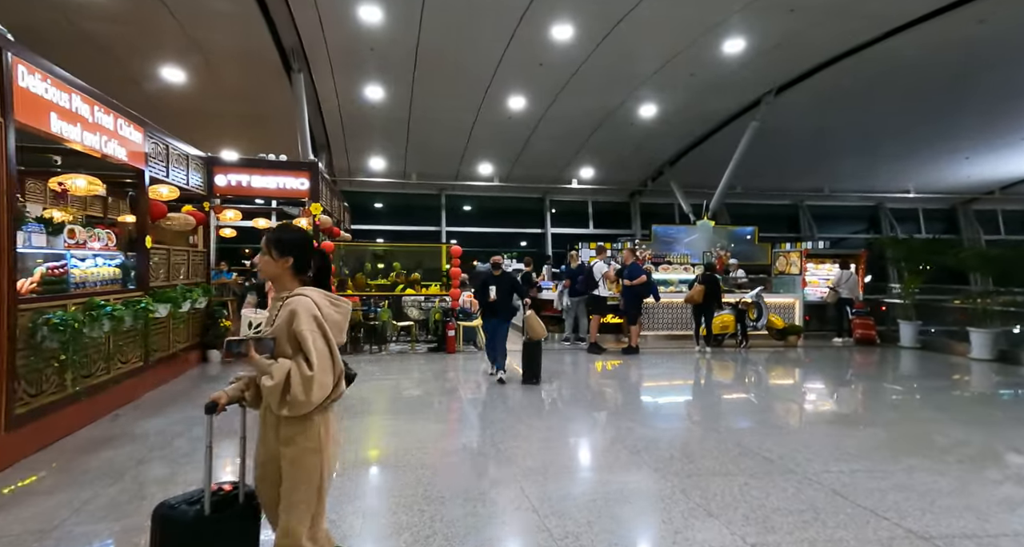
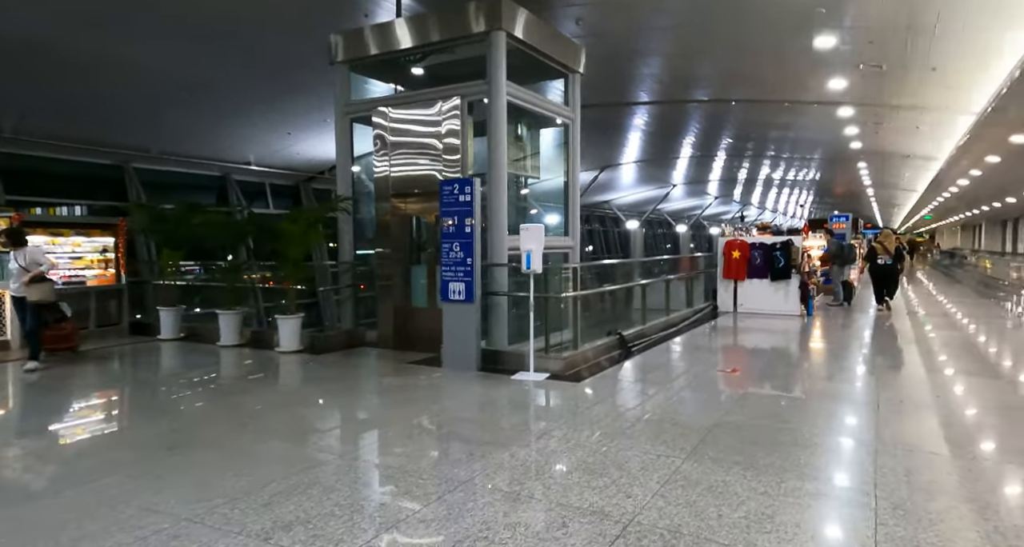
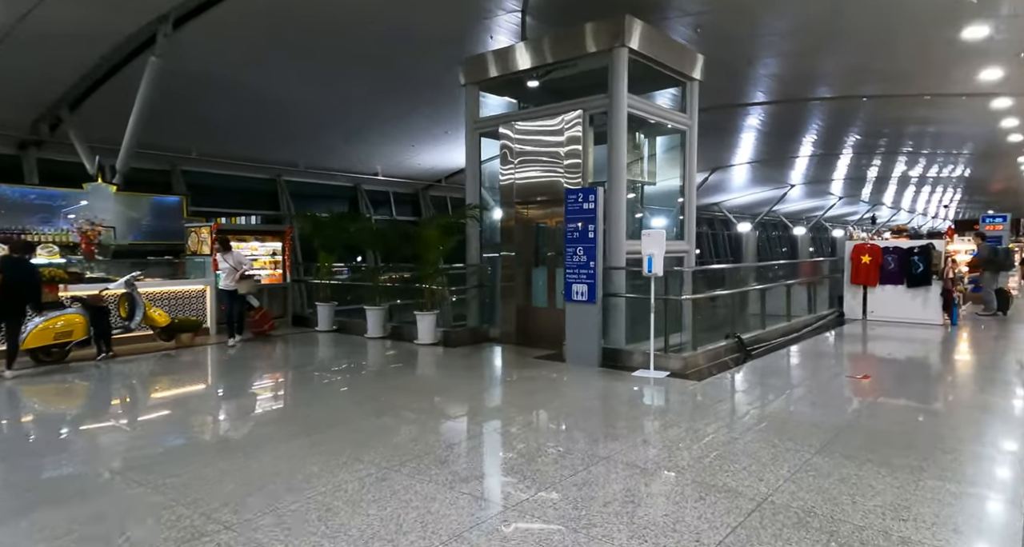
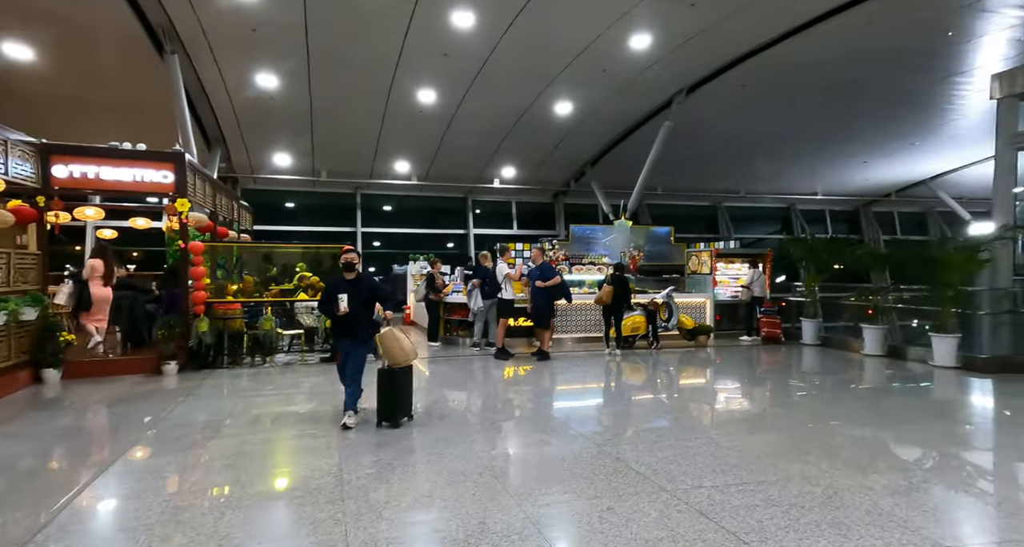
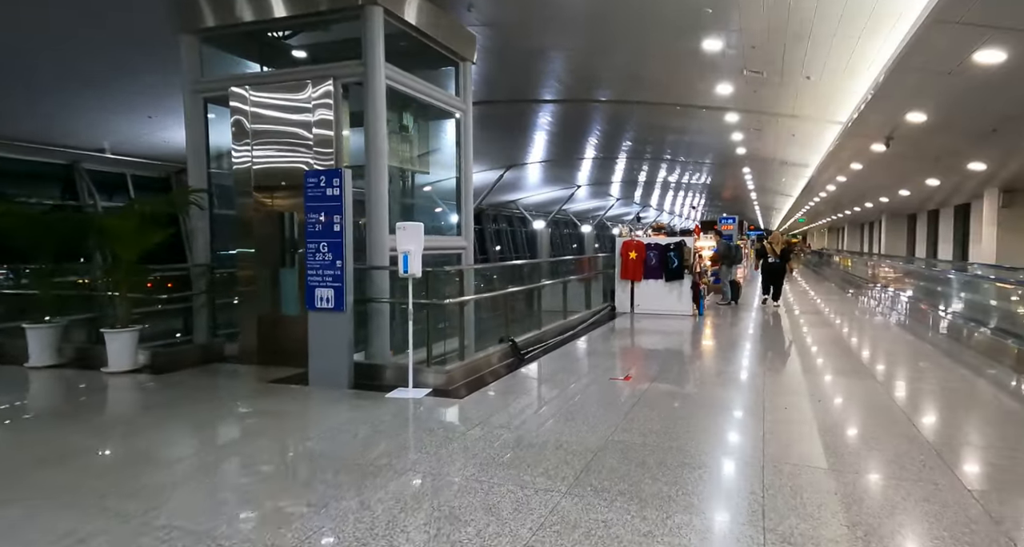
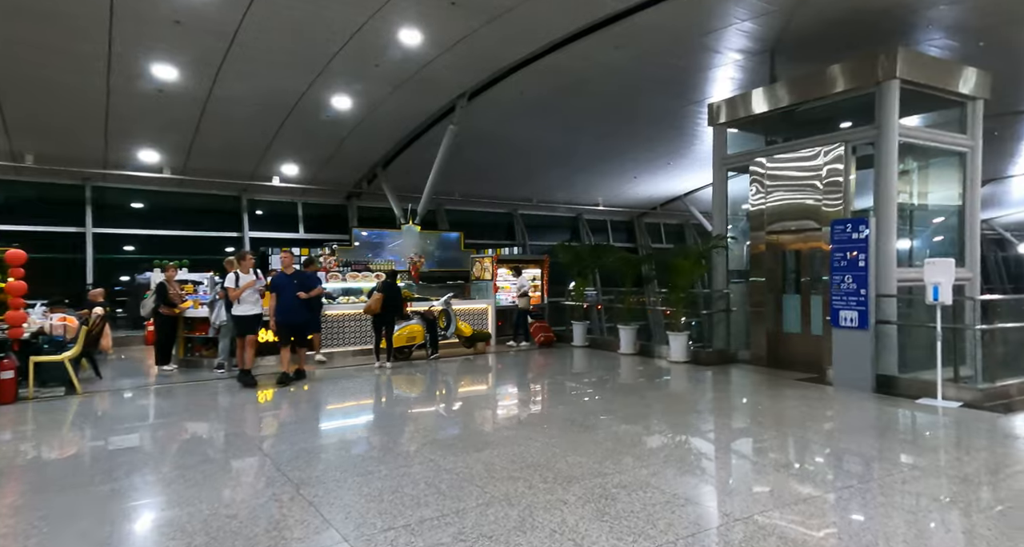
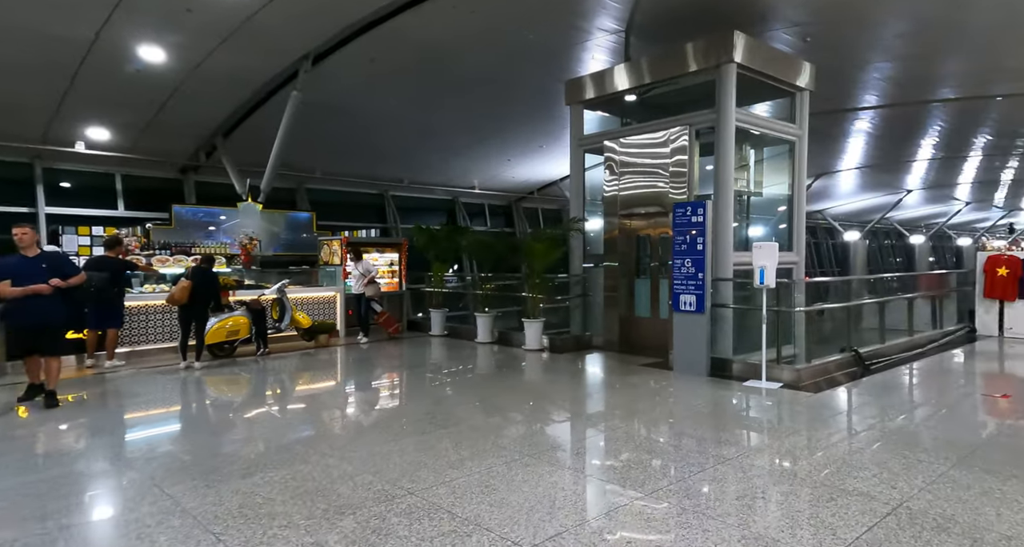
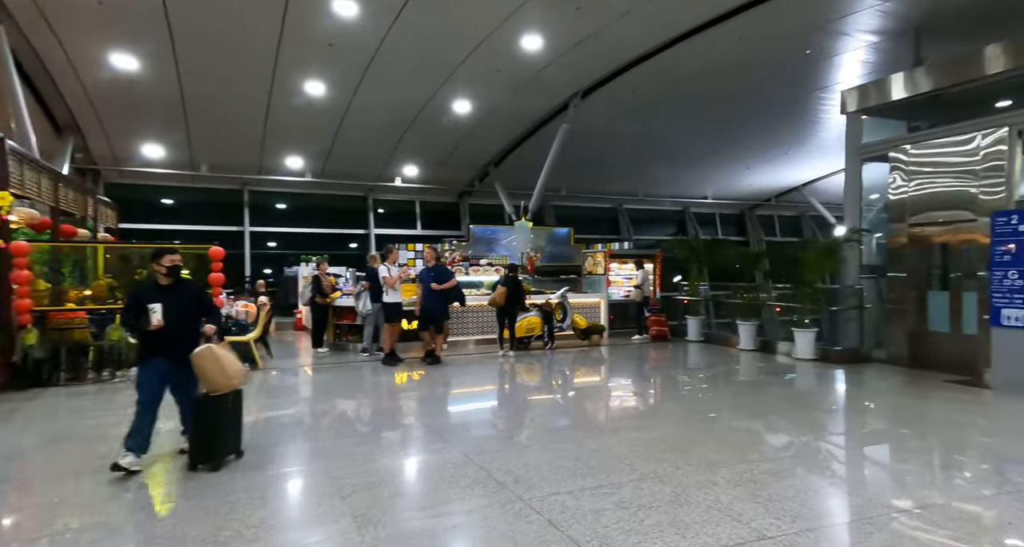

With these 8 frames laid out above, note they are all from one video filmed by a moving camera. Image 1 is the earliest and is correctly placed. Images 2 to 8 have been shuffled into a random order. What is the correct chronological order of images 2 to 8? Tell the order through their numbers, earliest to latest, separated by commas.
4, 8, 6, 7, 3, 2, 5
